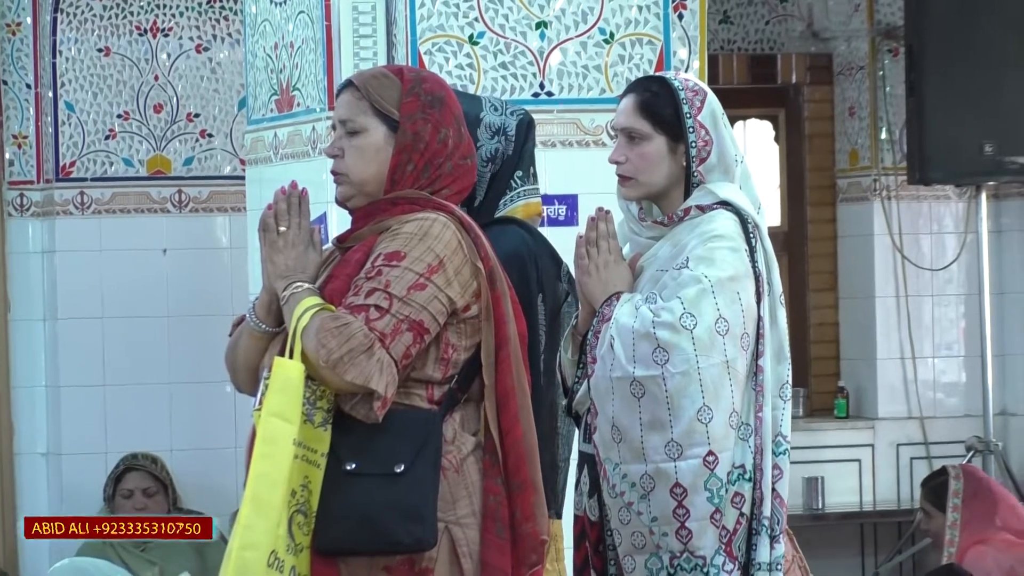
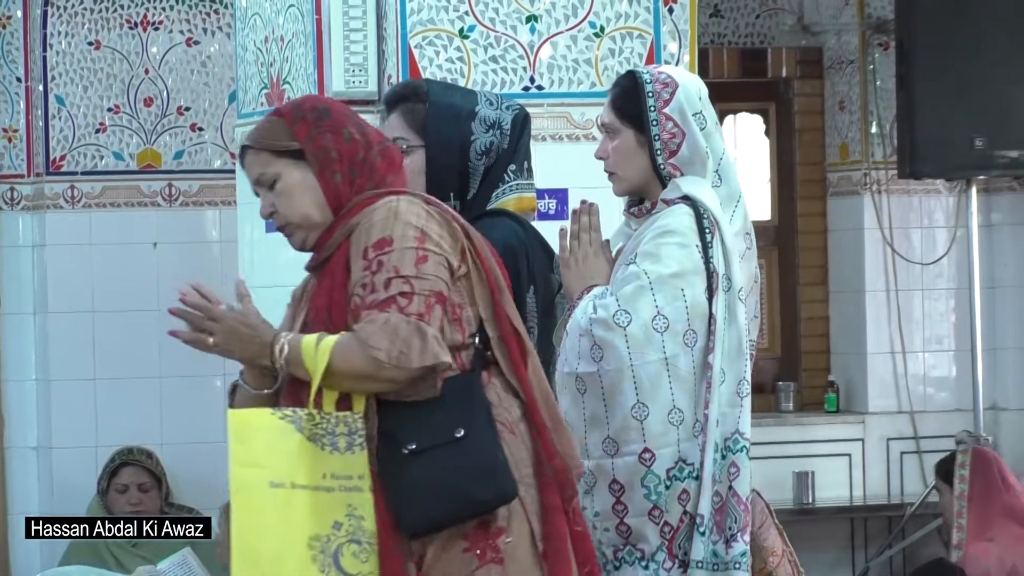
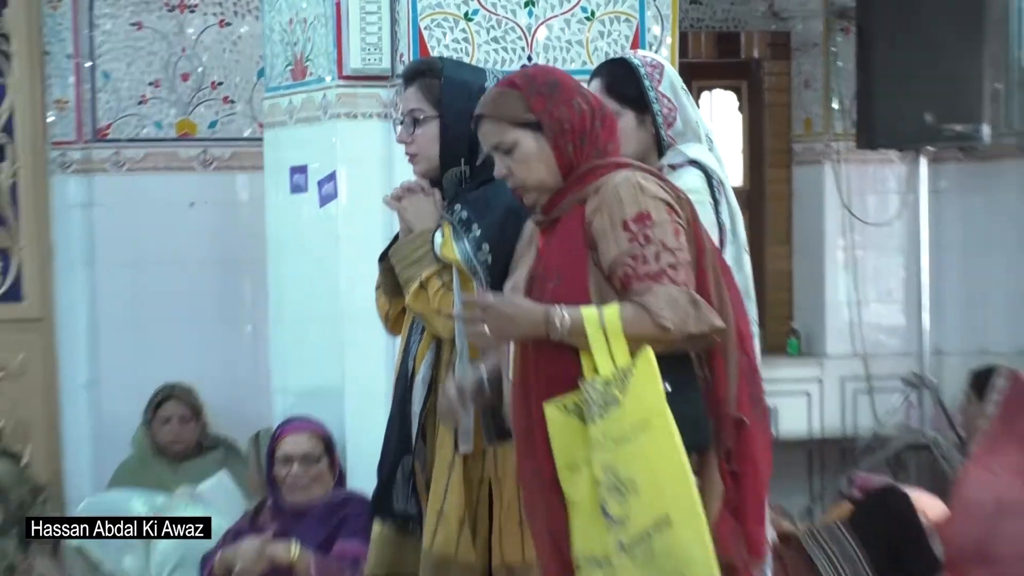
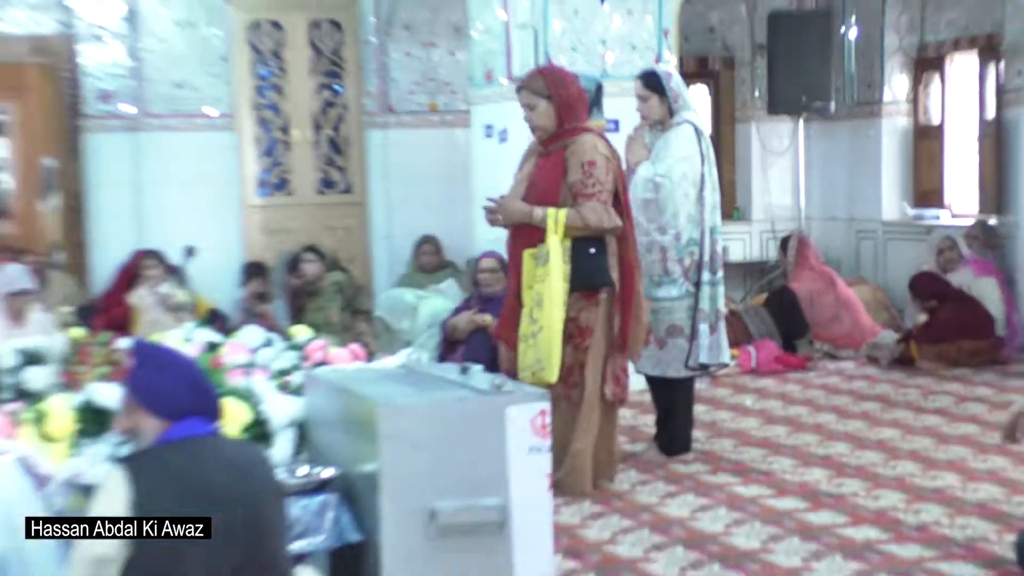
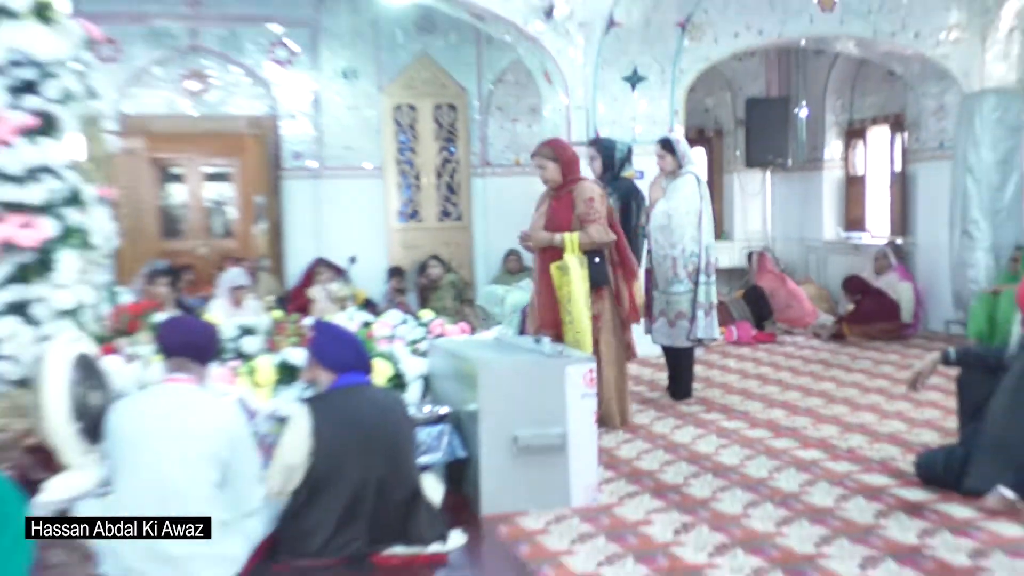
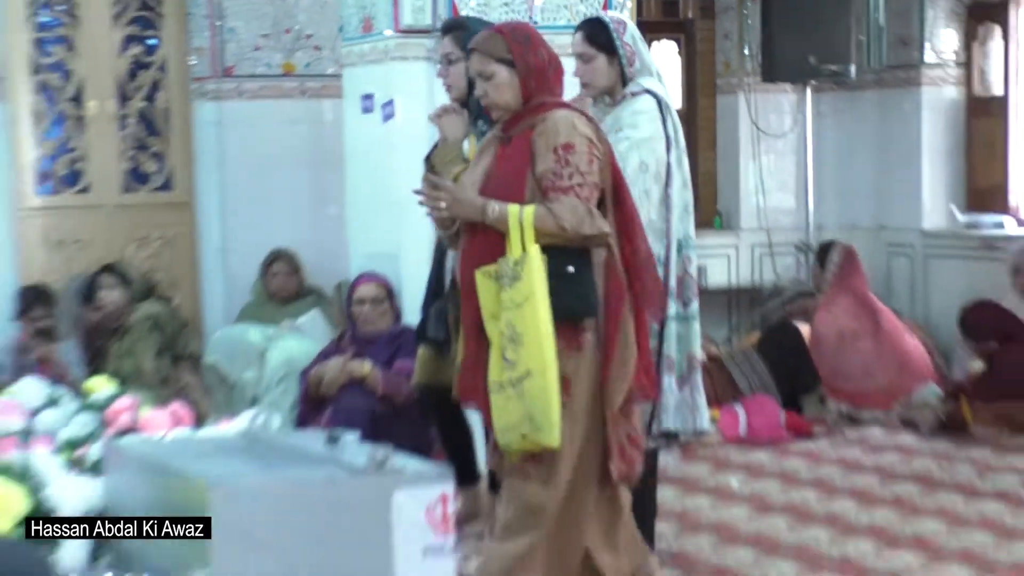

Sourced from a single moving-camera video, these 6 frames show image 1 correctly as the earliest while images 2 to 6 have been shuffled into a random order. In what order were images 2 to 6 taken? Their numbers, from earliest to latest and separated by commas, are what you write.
2, 3, 6, 4, 5
